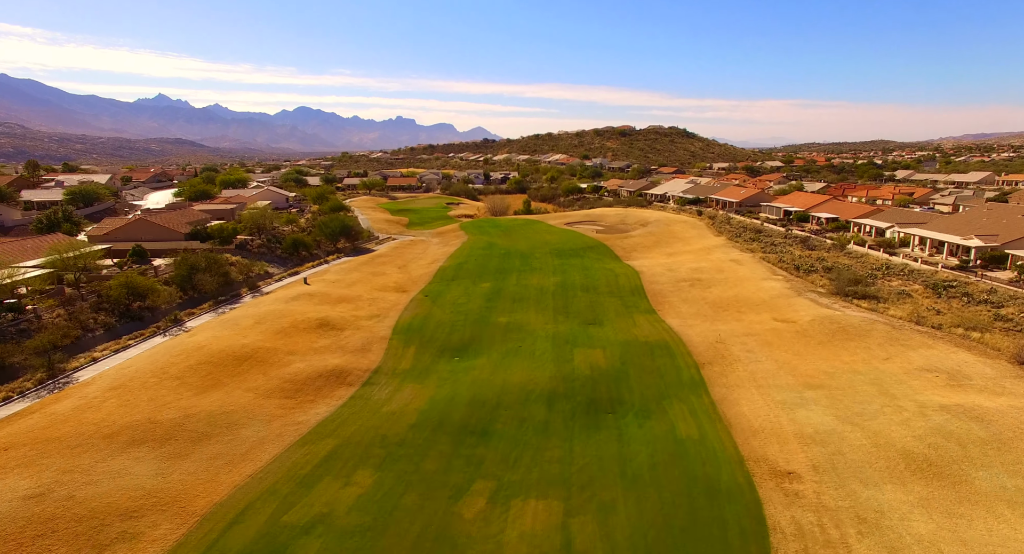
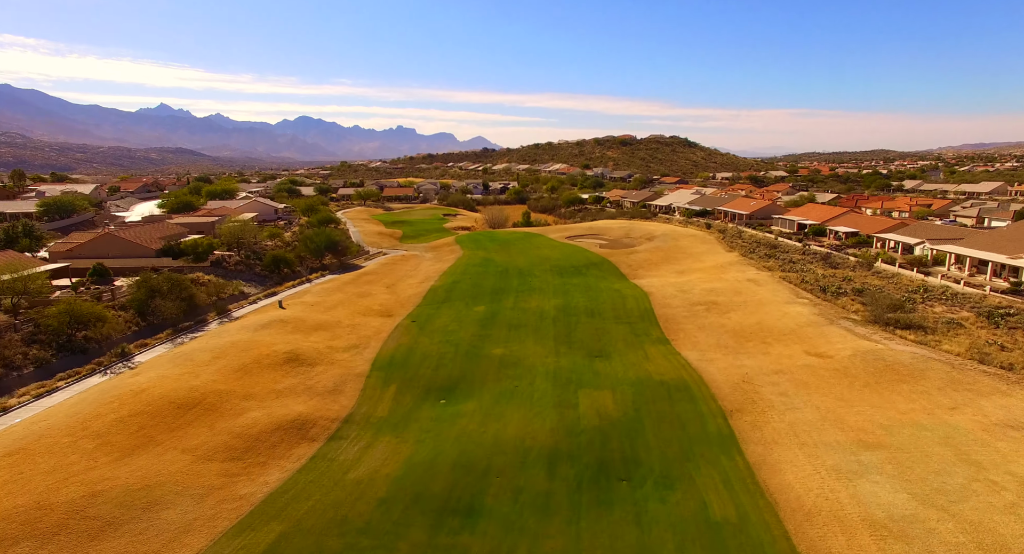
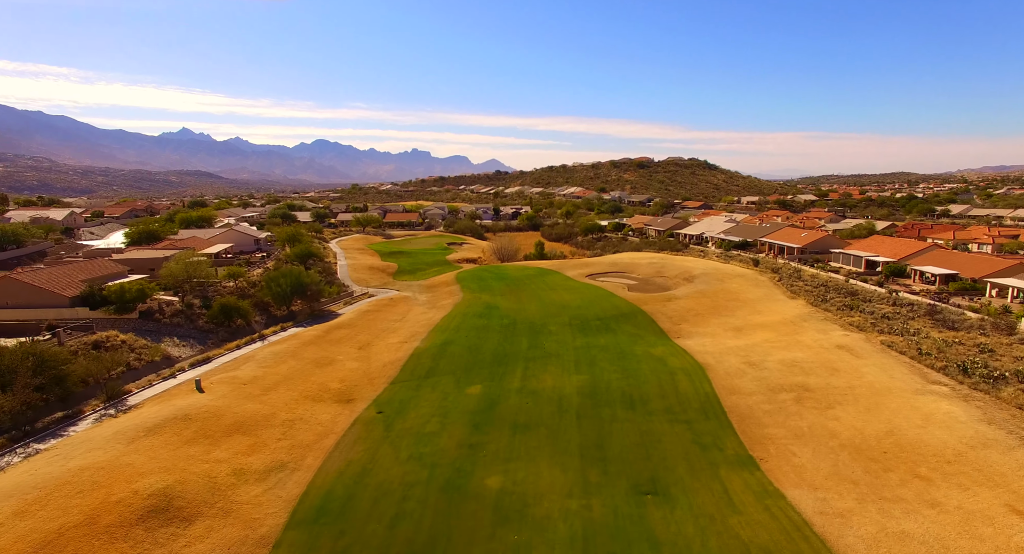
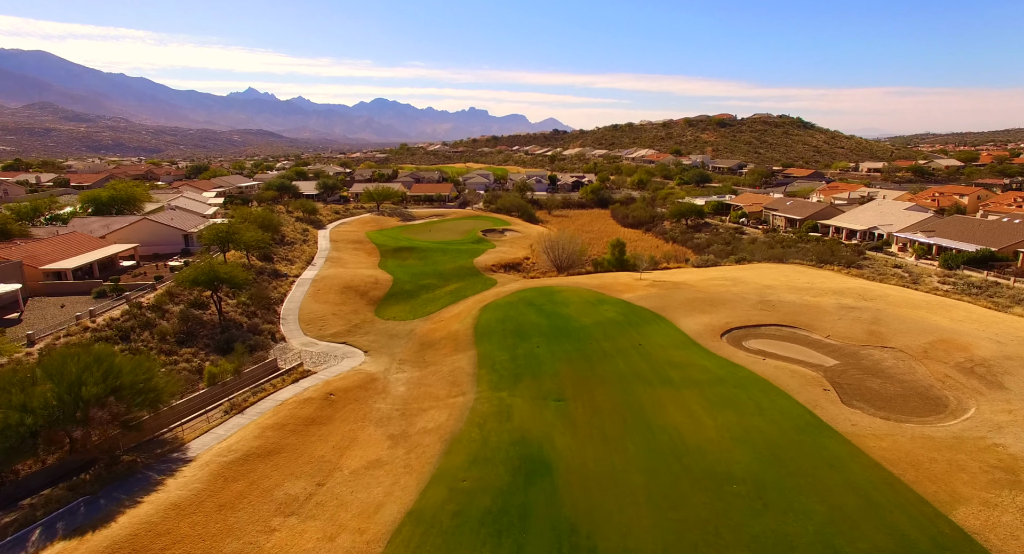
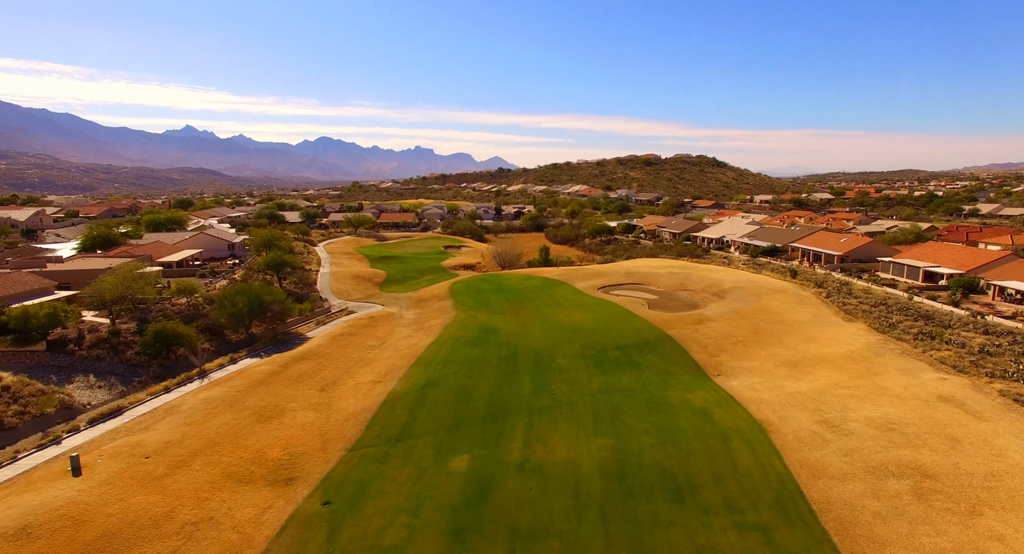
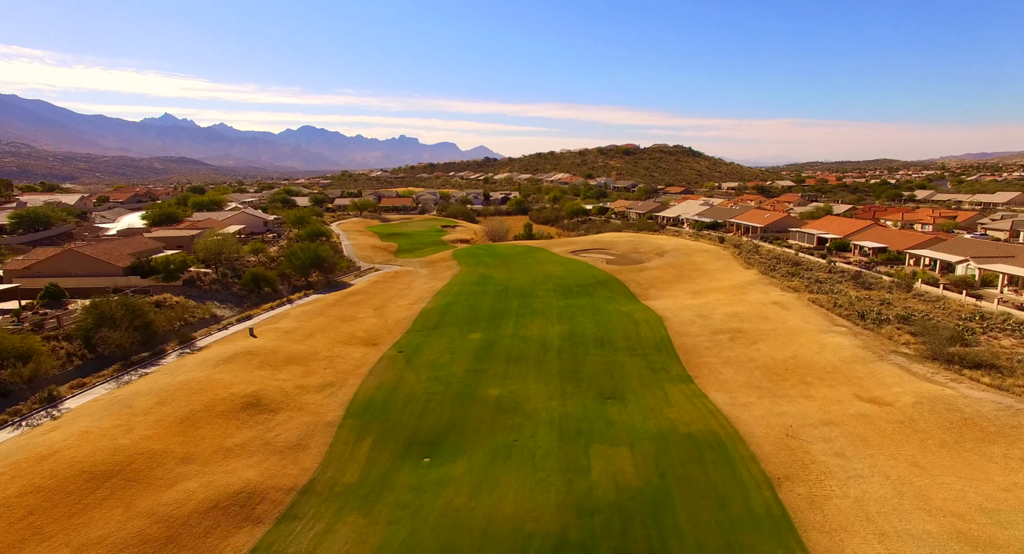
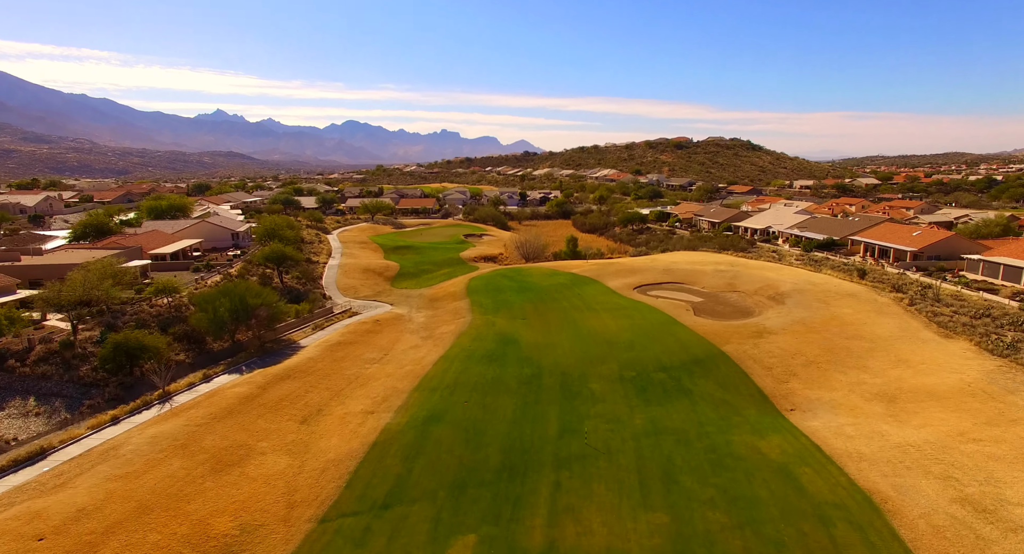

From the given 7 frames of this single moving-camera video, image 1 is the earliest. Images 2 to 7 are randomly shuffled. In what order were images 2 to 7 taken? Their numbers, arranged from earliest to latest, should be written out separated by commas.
2, 6, 3, 5, 7, 4
